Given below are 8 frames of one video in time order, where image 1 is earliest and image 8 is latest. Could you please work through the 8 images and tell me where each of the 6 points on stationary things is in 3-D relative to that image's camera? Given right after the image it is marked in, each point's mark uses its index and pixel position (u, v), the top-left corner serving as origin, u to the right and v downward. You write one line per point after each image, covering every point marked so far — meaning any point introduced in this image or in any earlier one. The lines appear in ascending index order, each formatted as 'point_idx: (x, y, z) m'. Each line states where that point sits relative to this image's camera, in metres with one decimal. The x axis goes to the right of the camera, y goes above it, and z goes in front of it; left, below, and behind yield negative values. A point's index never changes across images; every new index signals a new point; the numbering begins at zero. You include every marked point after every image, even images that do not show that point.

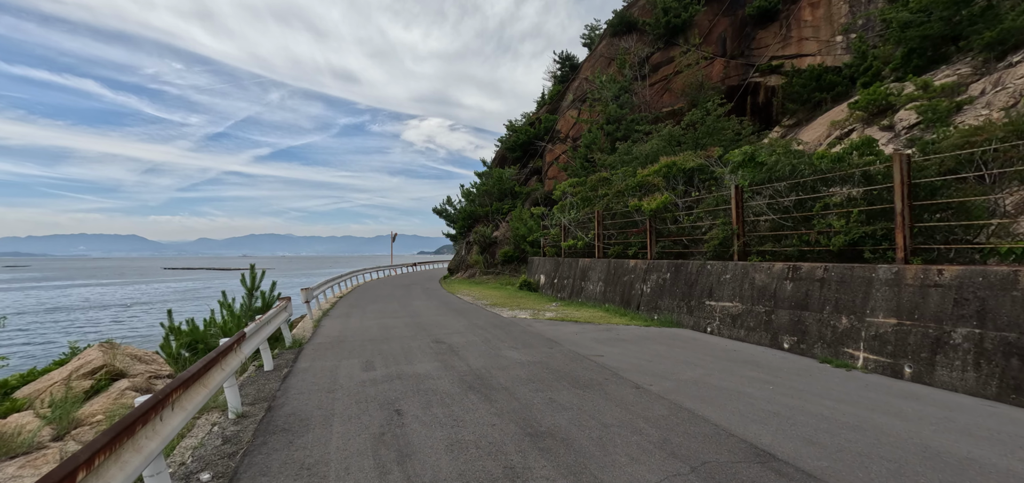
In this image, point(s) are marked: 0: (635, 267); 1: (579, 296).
0: (+3.2, -0.7, +11.4) m
1: (+2.2, -1.7, +14.0) m
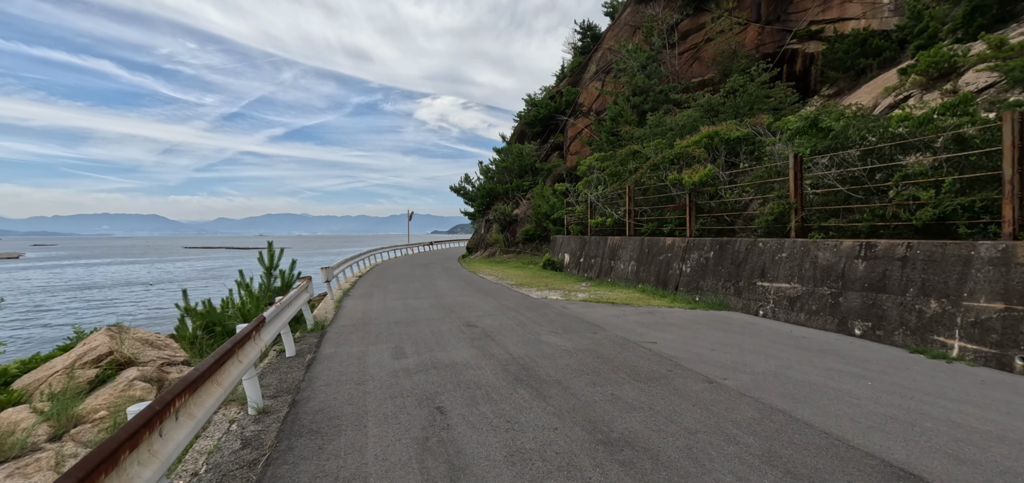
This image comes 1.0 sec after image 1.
0: (+4.0, -0.1, +10.6) m
1: (+3.0, -1.0, +13.3) m
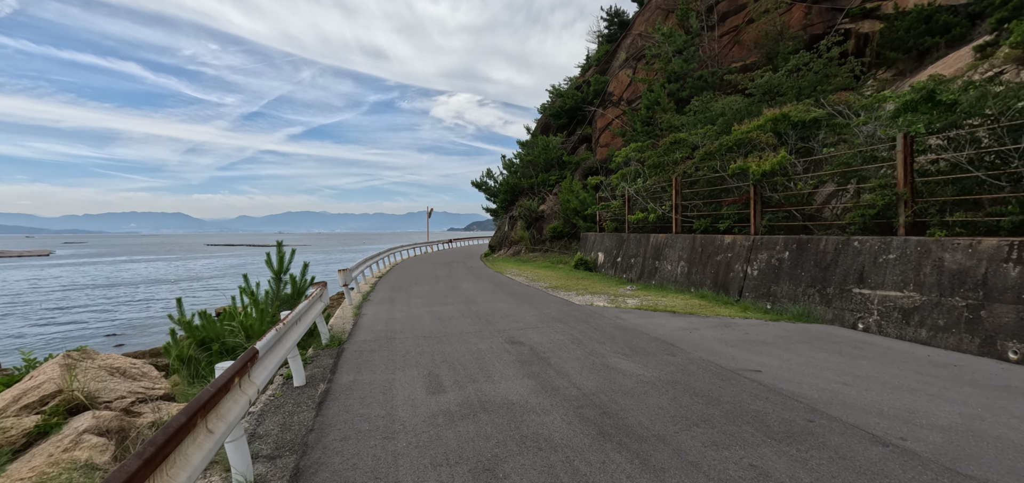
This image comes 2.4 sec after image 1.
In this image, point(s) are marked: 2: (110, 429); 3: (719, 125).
0: (+4.8, -0.1, +9.3) m
1: (+3.9, -1.0, +12.0) m
2: (-2.9, -1.4, +3.1) m
3: (+5.7, +3.2, +11.8) m
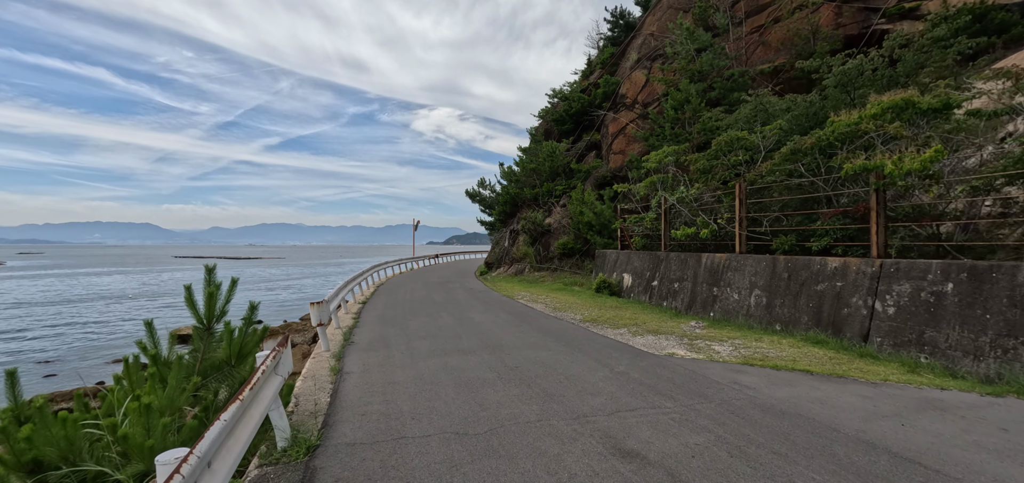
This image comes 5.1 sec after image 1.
0: (+5.5, -0.5, +7.0) m
1: (+4.5, -1.5, +9.7) m
2: (-1.9, -1.5, +0.4) m
3: (+6.3, +2.7, +9.6) m
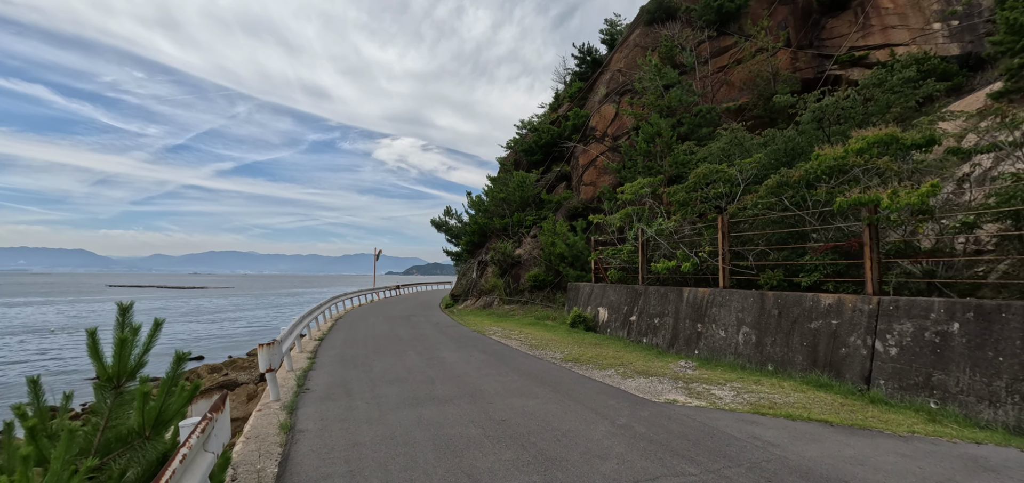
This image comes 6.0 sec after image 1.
0: (+5.2, -1.0, +6.7) m
1: (+3.9, -2.2, +9.2) m
2: (-1.6, -1.5, -0.5) m
3: (+5.8, +1.9, +9.6) m
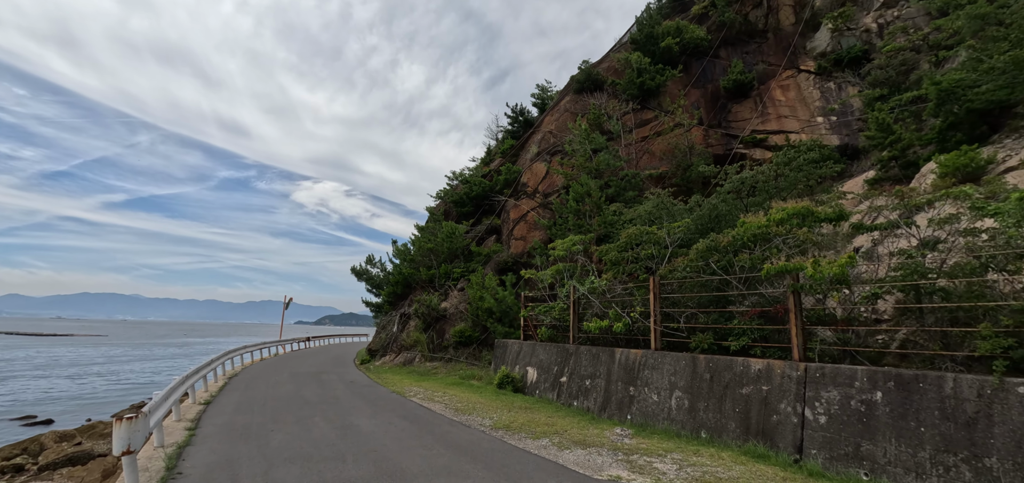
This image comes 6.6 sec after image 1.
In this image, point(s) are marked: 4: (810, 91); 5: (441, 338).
0: (+4.1, -2.1, +6.8) m
1: (+2.4, -3.5, +8.9) m
2: (-1.3, -1.3, -1.5) m
3: (+4.3, +0.5, +10.1) m
4: (+13.3, +6.7, +18.9) m
5: (-3.0, -4.0, +17.9) m
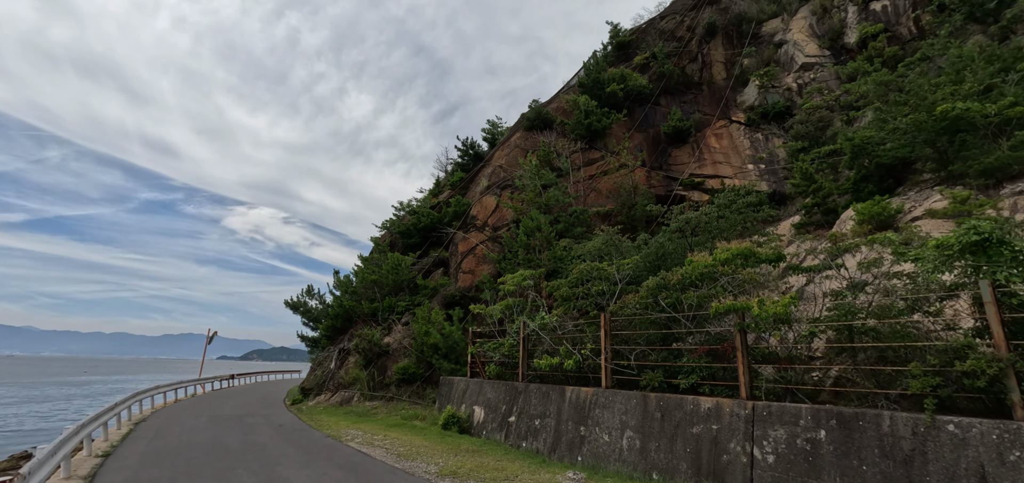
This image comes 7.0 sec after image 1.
0: (+3.3, -2.7, +6.8) m
1: (+1.4, -4.2, +8.6) m
2: (-1.0, -1.3, -2.0) m
3: (+3.1, -0.4, +10.3) m
4: (+11.0, +4.9, +20.6) m
5: (-5.1, -5.3, +16.8) m
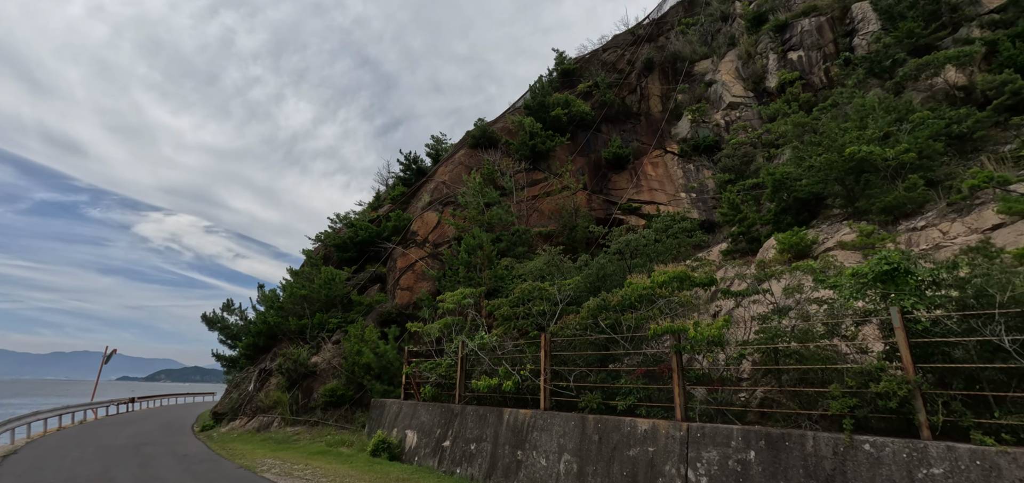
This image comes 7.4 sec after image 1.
0: (+2.3, -3.1, +6.9) m
1: (+0.1, -4.6, +8.3) m
2: (-0.7, -1.1, -2.4) m
3: (+1.7, -0.9, +10.4) m
4: (+8.3, +3.7, +21.9) m
5: (-7.5, -5.8, +15.5) m
